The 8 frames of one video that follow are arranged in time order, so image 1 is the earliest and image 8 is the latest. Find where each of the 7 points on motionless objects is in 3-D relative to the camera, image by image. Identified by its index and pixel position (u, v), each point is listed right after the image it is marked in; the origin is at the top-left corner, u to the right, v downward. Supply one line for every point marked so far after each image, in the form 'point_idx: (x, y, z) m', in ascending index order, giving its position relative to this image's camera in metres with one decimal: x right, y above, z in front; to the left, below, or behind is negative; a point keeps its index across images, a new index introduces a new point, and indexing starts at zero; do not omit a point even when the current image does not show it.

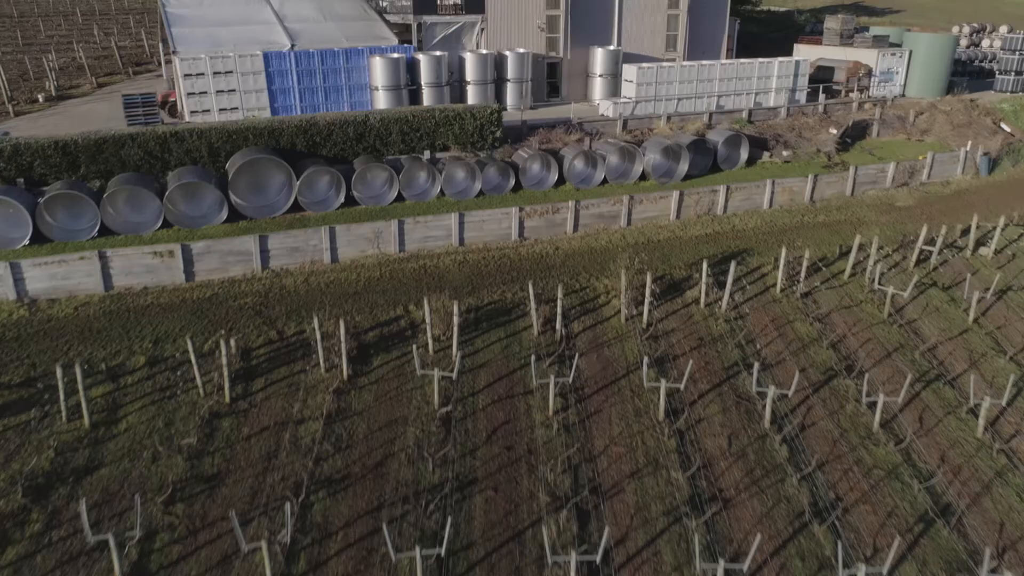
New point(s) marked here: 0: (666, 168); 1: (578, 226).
0: (+3.4, +2.6, +18.6) m
1: (+1.3, +1.2, +17.2) m
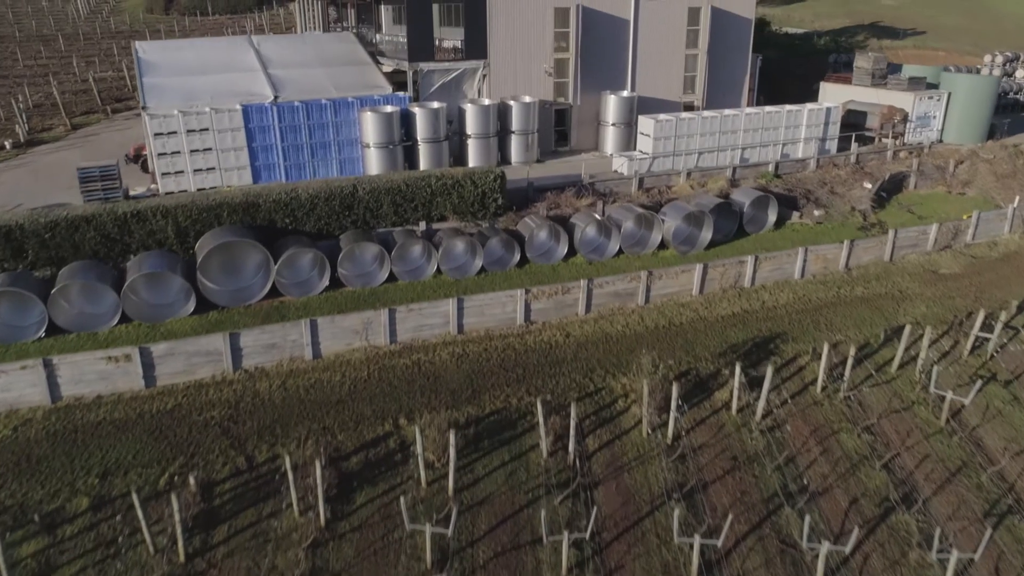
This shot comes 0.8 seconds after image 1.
0: (+3.5, +1.0, +16.8) m
1: (+1.4, -0.3, +15.4) m
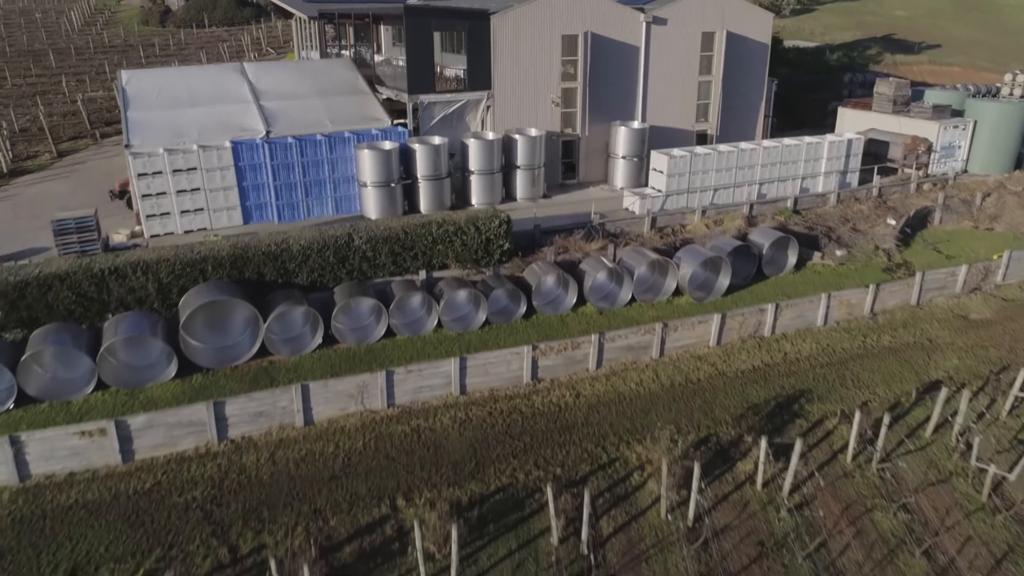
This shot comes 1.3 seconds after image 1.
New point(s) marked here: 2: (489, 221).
0: (+3.6, +0.1, +15.8) m
1: (+1.5, -1.2, +14.5) m
2: (-0.4, +1.2, +14.8) m
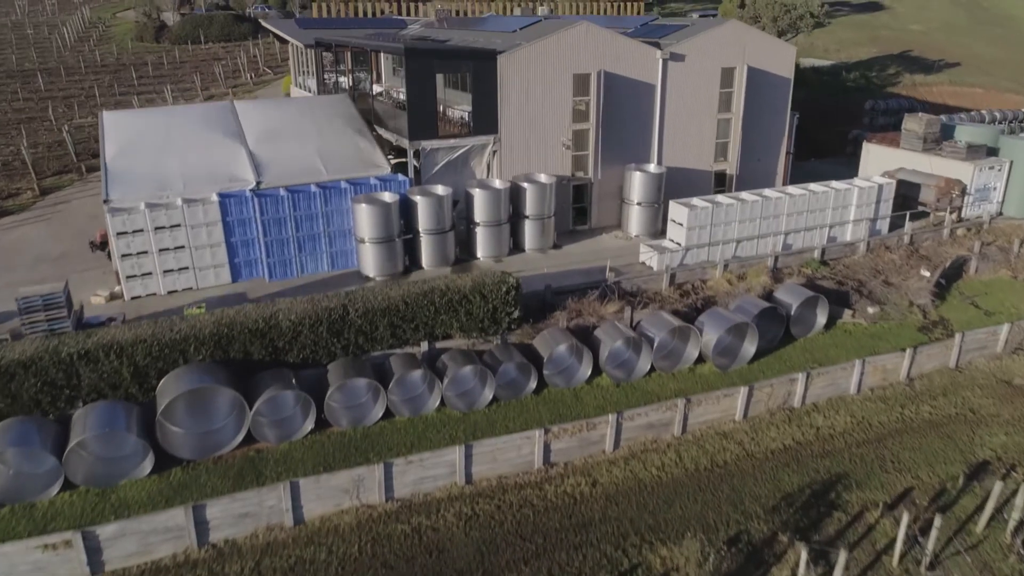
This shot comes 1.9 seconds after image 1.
0: (+3.7, -1.0, +14.6) m
1: (+1.7, -2.4, +13.3) m
2: (-0.3, 0.0, +13.6) m
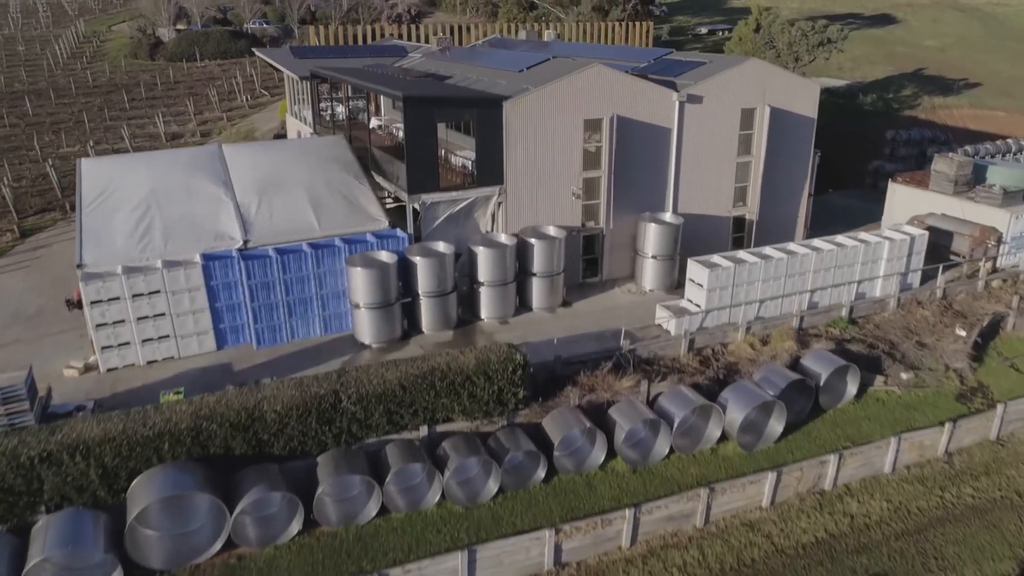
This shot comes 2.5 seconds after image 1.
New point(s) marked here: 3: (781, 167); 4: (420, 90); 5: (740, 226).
0: (+3.8, -2.2, +13.5) m
1: (+1.8, -3.5, +12.1) m
2: (-0.1, -1.1, +12.5) m
3: (+5.9, +2.7, +18.8) m
4: (-1.7, +3.6, +15.6) m
5: (+5.0, +1.4, +18.9) m
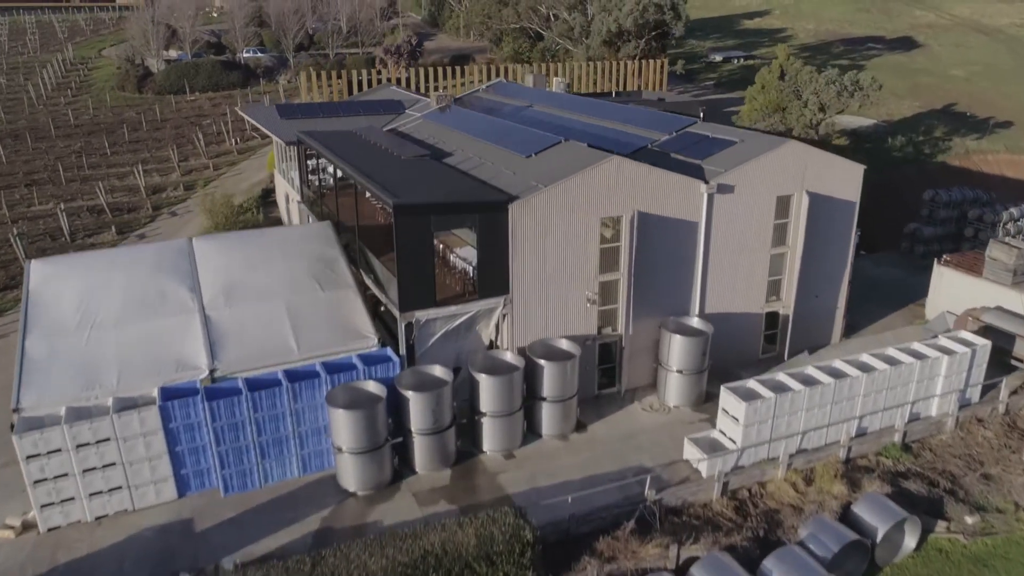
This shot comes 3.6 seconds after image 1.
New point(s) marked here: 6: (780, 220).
0: (+3.9, -4.2, +11.5) m
1: (+1.9, -5.6, +10.2) m
2: (-0.1, -3.2, +10.5) m
3: (+6.1, +0.6, +16.9) m
4: (-1.6, +1.6, +13.6) m
5: (+5.2, -0.7, +16.9) m
6: (+5.0, +1.3, +16.1) m
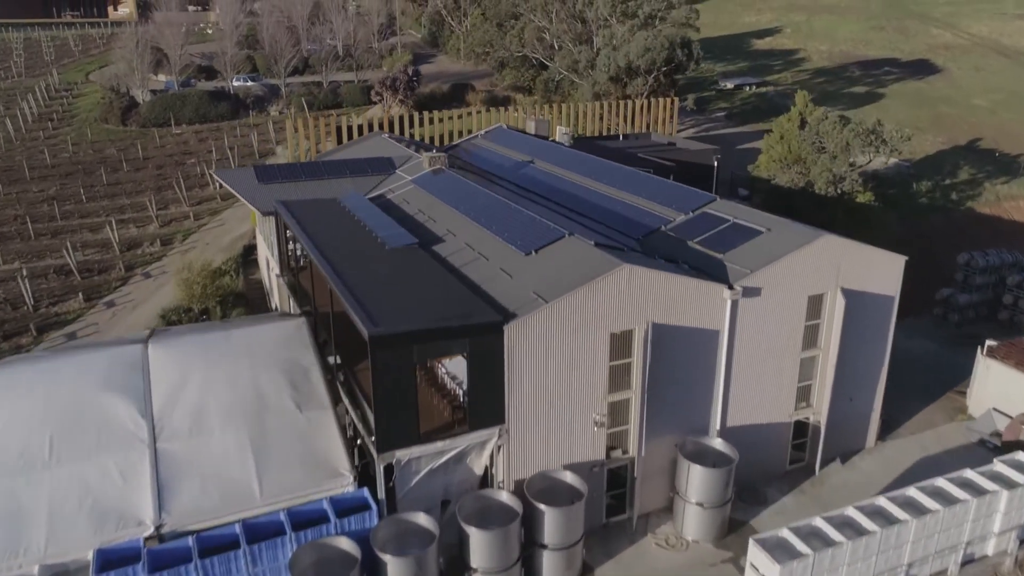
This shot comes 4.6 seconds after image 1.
0: (+3.9, -6.1, +9.7) m
1: (+1.8, -7.4, +8.4) m
2: (-0.1, -5.0, +8.7) m
3: (+6.0, -1.2, +15.0) m
4: (-1.6, -0.3, +11.8) m
5: (+5.1, -2.5, +15.1) m
6: (+5.0, -0.6, +14.2) m
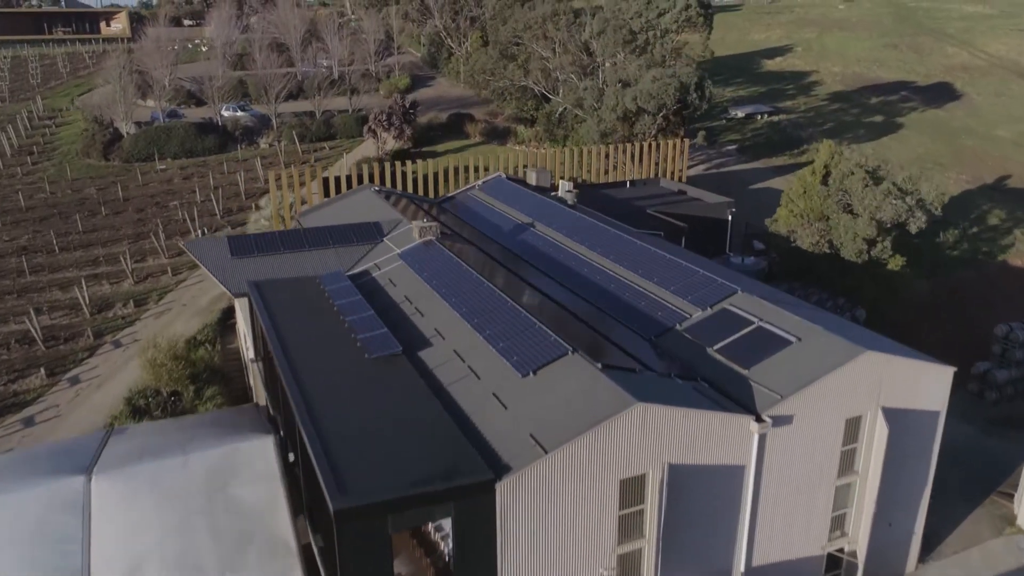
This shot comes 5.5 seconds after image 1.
0: (+3.8, -7.8, +8.0) m
1: (+1.7, -9.2, +6.7) m
2: (-0.2, -6.7, +7.0) m
3: (+6.0, -3.0, +13.3) m
4: (-1.7, -2.0, +10.1) m
5: (+5.0, -4.3, +13.3) m
6: (+4.9, -2.3, +12.5) m
